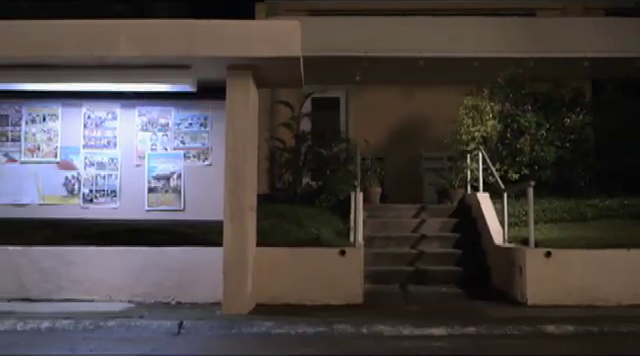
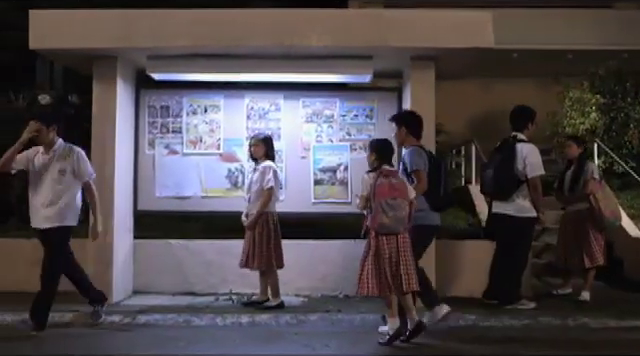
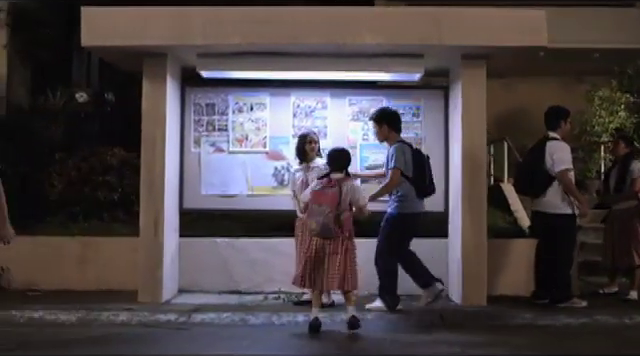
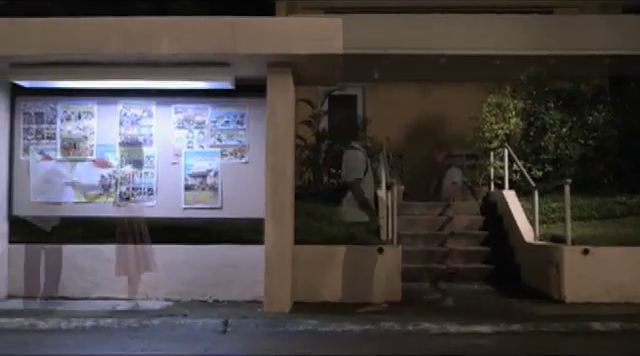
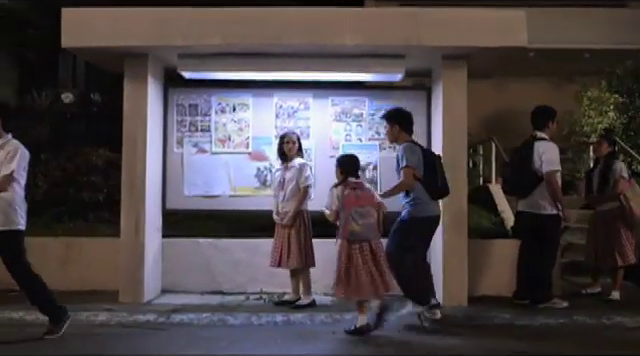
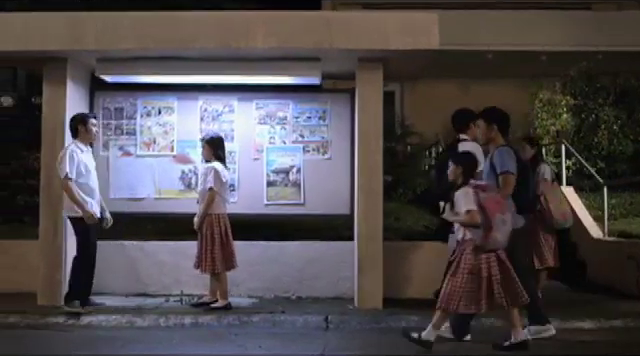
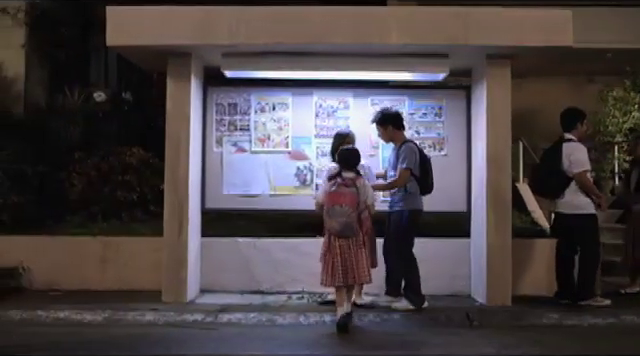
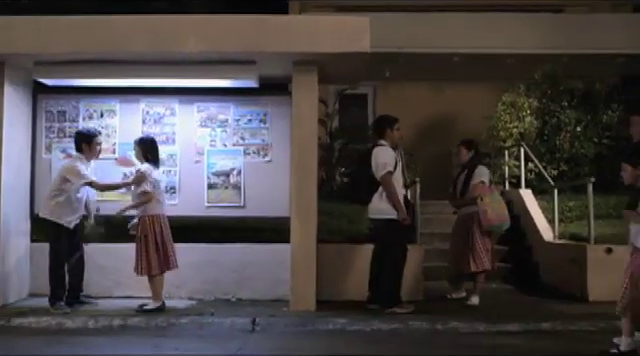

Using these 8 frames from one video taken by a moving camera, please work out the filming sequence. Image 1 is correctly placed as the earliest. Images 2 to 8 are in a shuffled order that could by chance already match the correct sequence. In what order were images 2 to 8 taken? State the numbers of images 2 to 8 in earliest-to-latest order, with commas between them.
4, 8, 6, 2, 5, 3, 7
